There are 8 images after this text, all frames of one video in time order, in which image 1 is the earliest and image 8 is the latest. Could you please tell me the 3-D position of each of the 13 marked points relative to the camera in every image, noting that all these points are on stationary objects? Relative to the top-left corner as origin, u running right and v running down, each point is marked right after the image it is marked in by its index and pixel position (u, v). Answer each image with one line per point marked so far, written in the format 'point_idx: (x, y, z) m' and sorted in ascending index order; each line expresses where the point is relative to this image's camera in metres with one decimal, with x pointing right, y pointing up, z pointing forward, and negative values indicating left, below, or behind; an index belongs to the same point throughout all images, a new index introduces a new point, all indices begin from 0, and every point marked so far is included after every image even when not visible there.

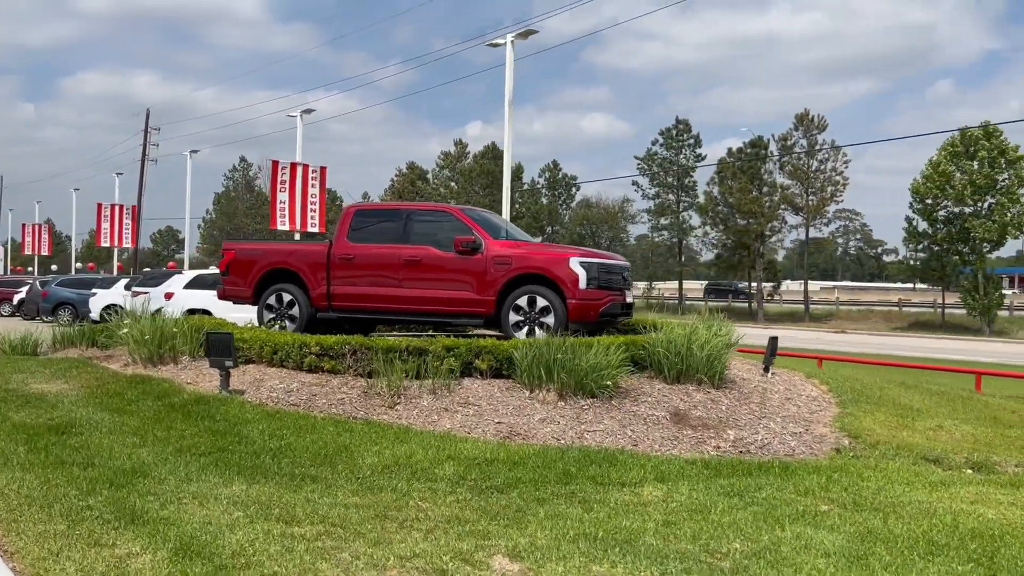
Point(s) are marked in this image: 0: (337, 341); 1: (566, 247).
0: (-1.8, -0.5, +8.6) m
1: (+0.7, +0.5, +10.5) m
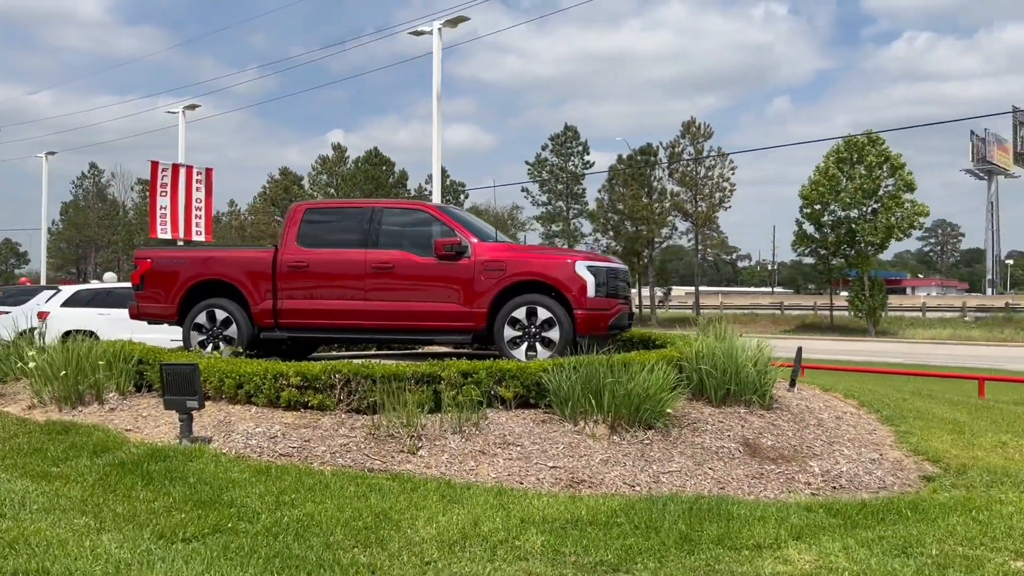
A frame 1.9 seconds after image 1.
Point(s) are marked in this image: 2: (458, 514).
0: (-1.5, -0.7, +6.8) m
1: (+0.6, +0.4, +9.1) m
2: (-0.3, -1.3, +5.0) m
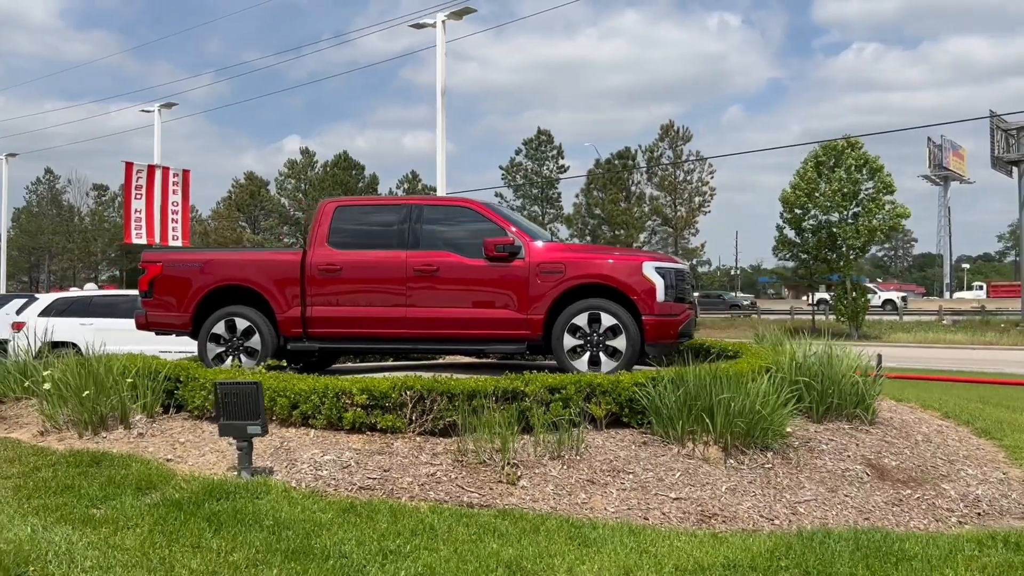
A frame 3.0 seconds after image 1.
0: (-0.8, -0.7, +6.0) m
1: (+1.2, +0.4, +8.3) m
2: (+0.4, -1.4, +4.2) m
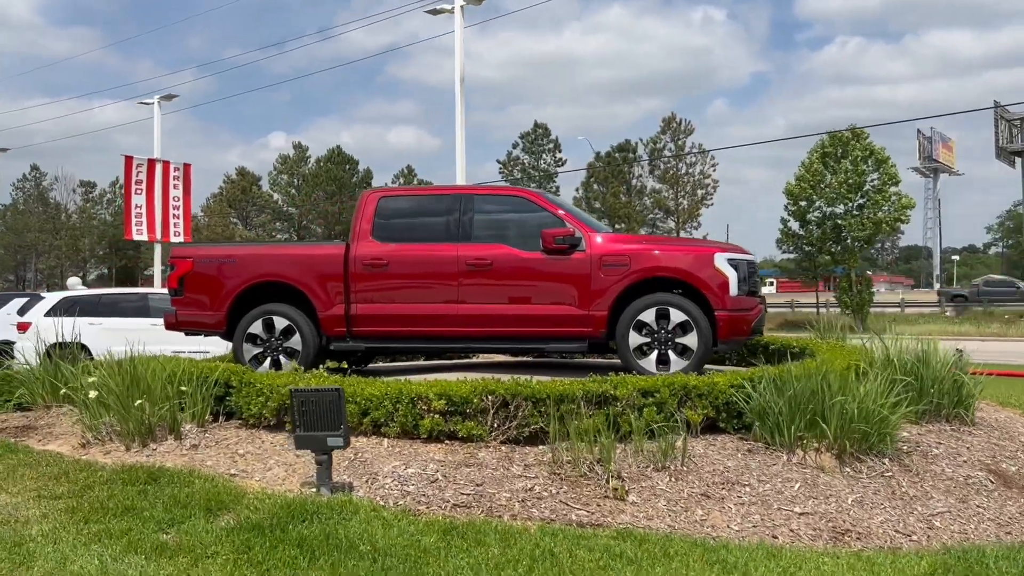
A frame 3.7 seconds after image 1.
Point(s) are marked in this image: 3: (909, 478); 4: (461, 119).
0: (-0.2, -0.7, +5.5) m
1: (+1.7, +0.4, +7.8) m
2: (+1.1, -1.3, +3.7) m
3: (+2.4, -1.2, +5.3) m
4: (-1.0, +3.3, +16.6) m
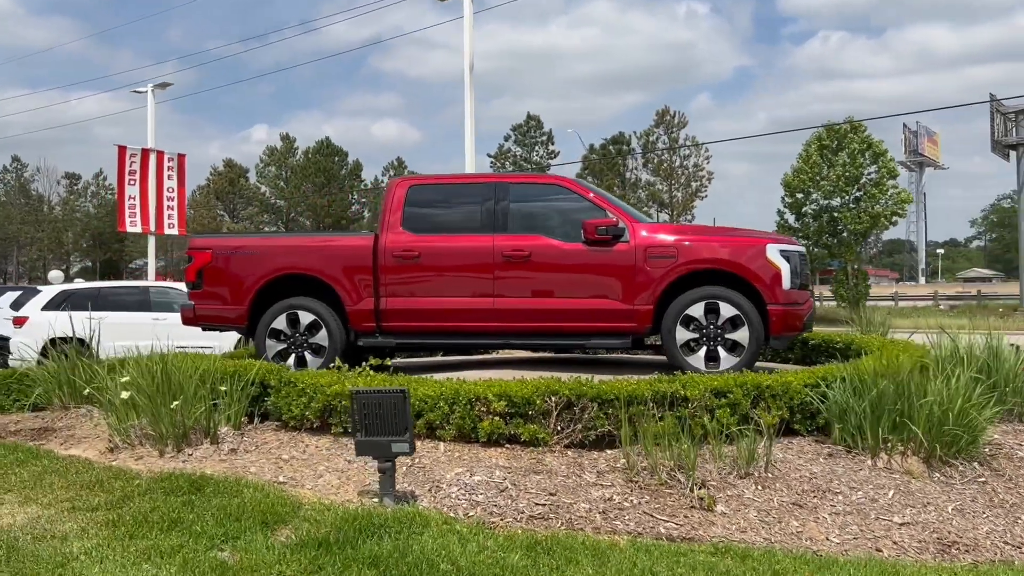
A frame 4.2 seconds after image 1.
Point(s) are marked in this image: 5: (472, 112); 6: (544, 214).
0: (+0.1, -0.6, +5.1) m
1: (+2.1, +0.5, +7.5) m
2: (+1.5, -1.3, +3.4) m
3: (+2.8, -1.1, +4.9) m
4: (-0.8, +3.4, +16.2) m
5: (-0.7, +3.3, +16.0) m
6: (+0.3, +0.7, +7.8) m
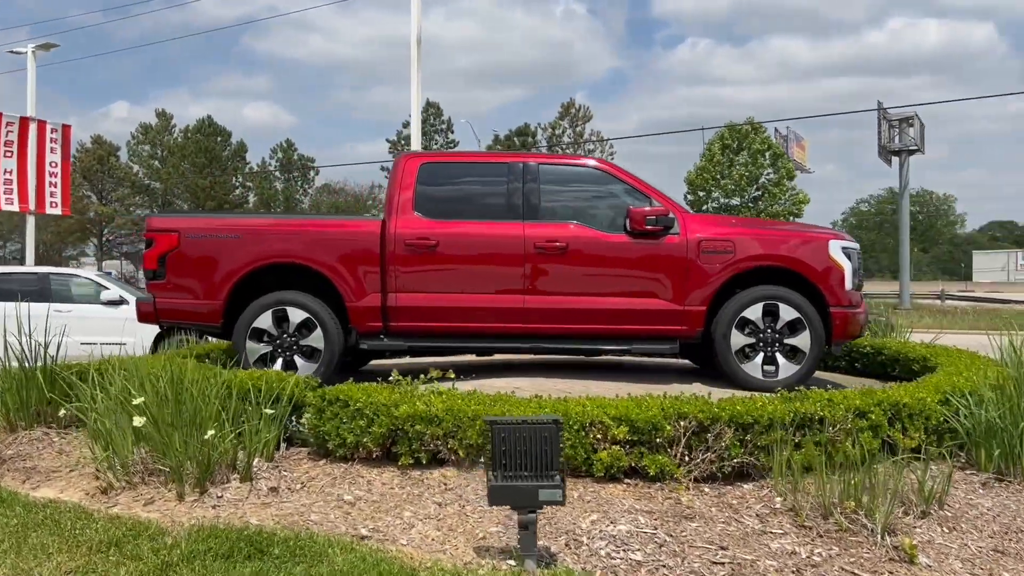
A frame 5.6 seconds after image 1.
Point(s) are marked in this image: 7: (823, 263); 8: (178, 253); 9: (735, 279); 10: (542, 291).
0: (+0.7, -0.6, +4.2) m
1: (+2.3, +0.5, +6.8) m
2: (+2.3, -1.3, +2.7) m
3: (+3.4, -1.2, +4.4) m
4: (-1.7, +3.6, +15.0) m
5: (-1.6, +3.4, +14.8) m
6: (+0.5, +0.7, +6.8) m
7: (+2.4, +0.2, +6.6) m
8: (-2.6, +0.3, +6.7) m
9: (+1.7, +0.1, +6.7) m
10: (+0.2, 0.0, +6.7) m
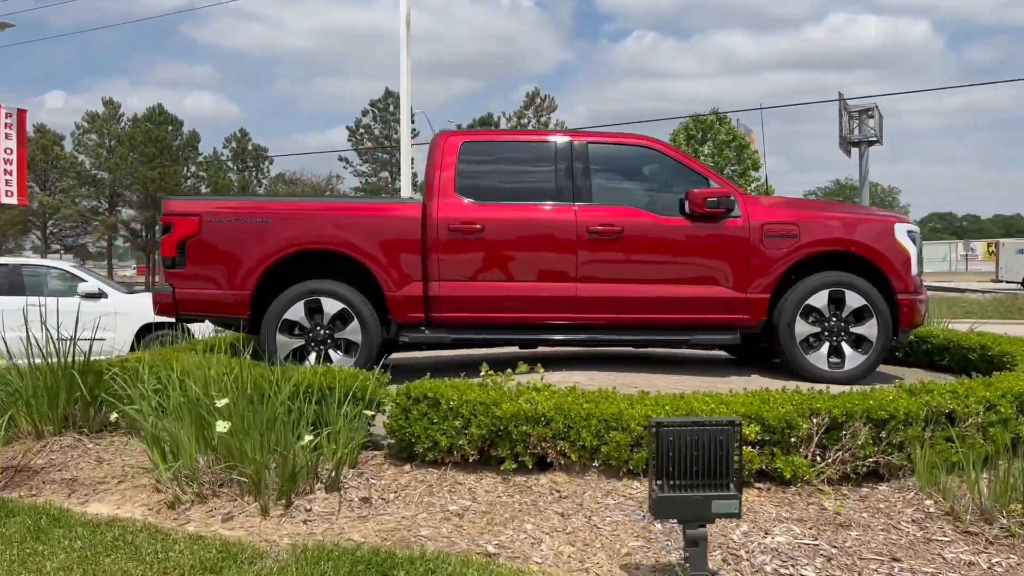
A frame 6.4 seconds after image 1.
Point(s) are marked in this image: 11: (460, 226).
0: (+1.3, -0.5, +3.8) m
1: (+2.7, +0.6, +6.5) m
2: (+2.9, -1.3, +2.4) m
3: (+3.9, -1.1, +4.2) m
4: (-1.8, +3.7, +14.4) m
5: (-1.7, +3.6, +14.2) m
6: (+0.9, +0.8, +6.4) m
7: (+2.8, +0.3, +6.3) m
8: (-2.2, +0.4, +6.2) m
9: (+2.1, +0.2, +6.4) m
10: (+0.6, +0.1, +6.3) m
11: (-0.4, +0.4, +6.2) m
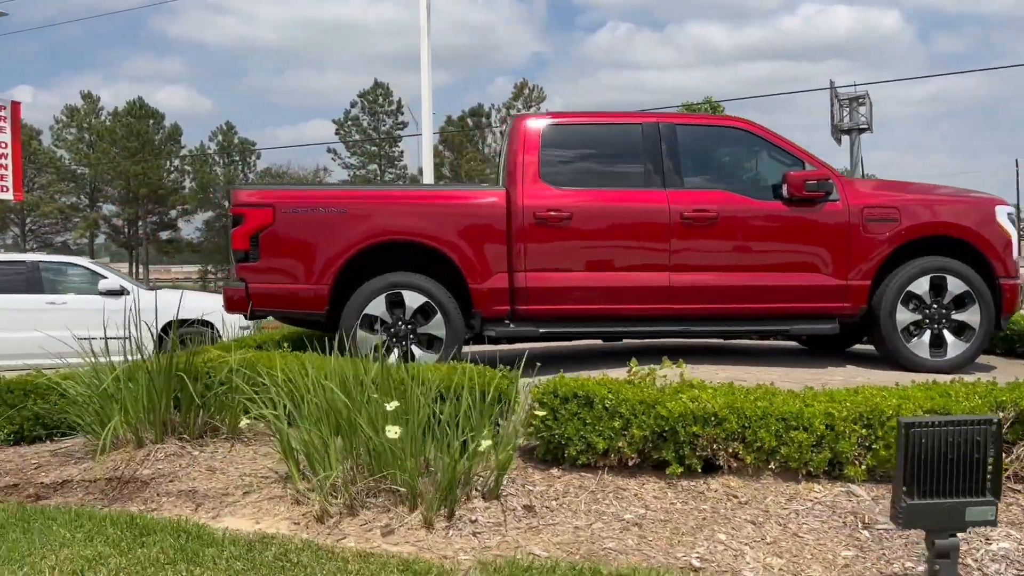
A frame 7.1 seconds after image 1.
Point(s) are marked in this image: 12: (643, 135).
0: (+2.0, -0.5, +3.6) m
1: (+3.3, +0.7, +6.3) m
2: (+3.6, -1.2, +2.2) m
3: (+4.6, -1.0, +4.0) m
4: (-1.4, +3.8, +14.1) m
5: (-1.3, +3.7, +13.9) m
6: (+1.5, +0.9, +6.2) m
7: (+3.4, +0.4, +6.1) m
8: (-1.6, +0.4, +5.8) m
9: (+2.8, +0.3, +6.1) m
10: (+1.2, +0.1, +6.0) m
11: (+0.3, +0.5, +5.9) m
12: (+0.9, +1.1, +6.2) m
